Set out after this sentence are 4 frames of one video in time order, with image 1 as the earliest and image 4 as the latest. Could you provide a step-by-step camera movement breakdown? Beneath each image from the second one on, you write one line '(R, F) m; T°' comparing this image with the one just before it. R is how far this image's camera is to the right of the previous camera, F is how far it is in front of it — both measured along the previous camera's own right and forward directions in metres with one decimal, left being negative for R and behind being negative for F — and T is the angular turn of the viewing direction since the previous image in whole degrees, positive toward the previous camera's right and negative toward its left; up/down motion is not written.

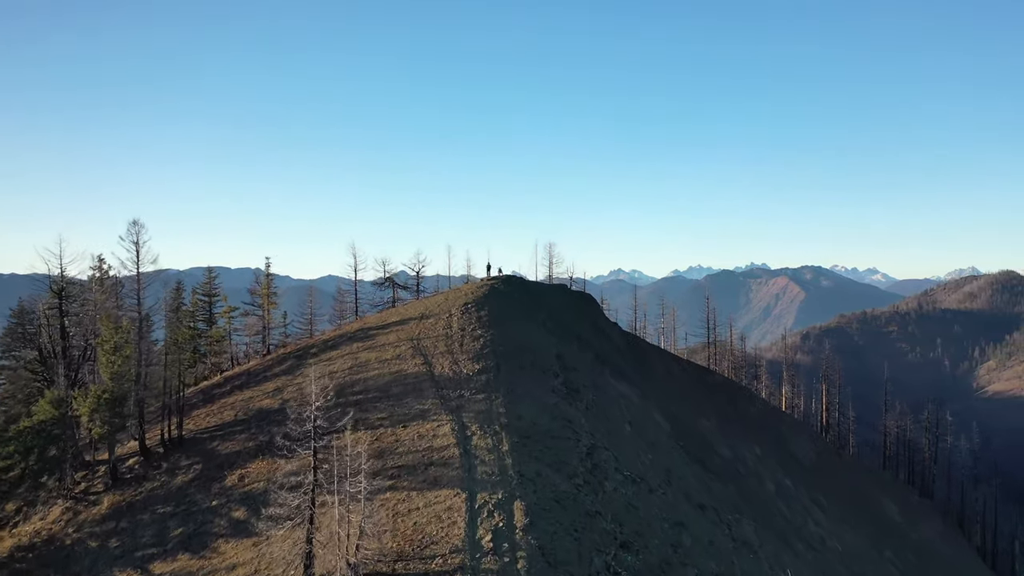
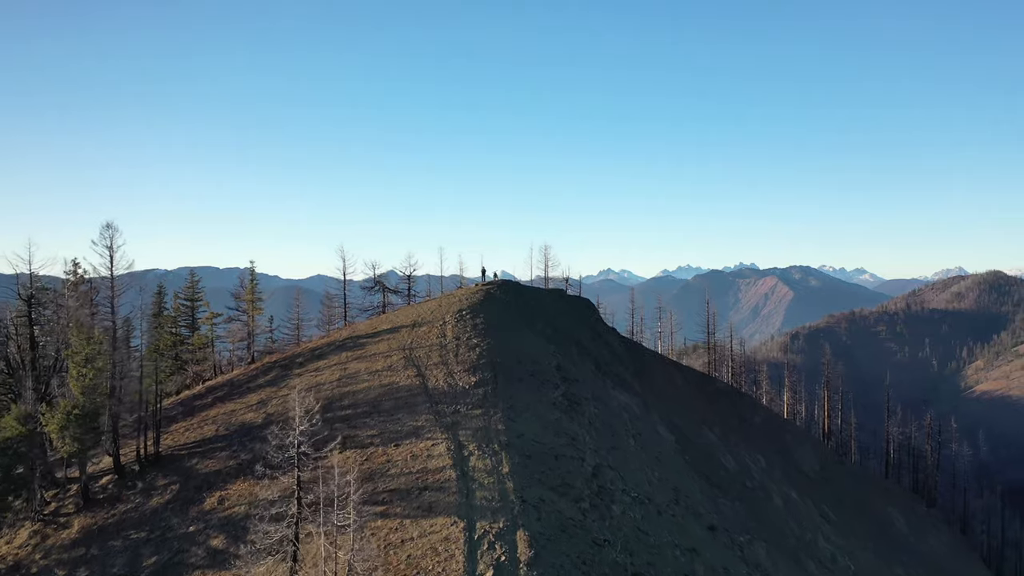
(-0.7, +2.6) m; +1°
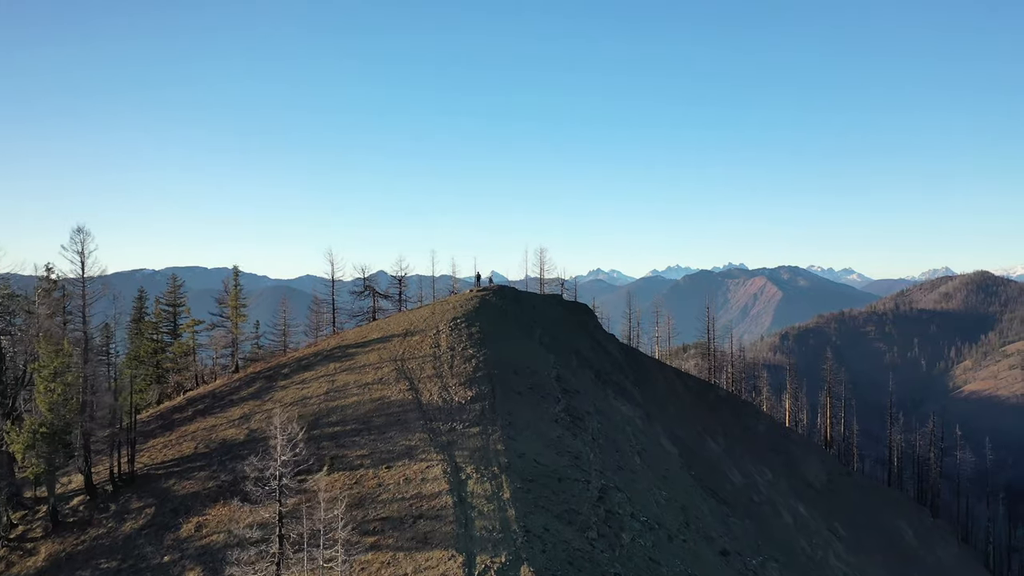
(-0.7, +2.6) m; +1°
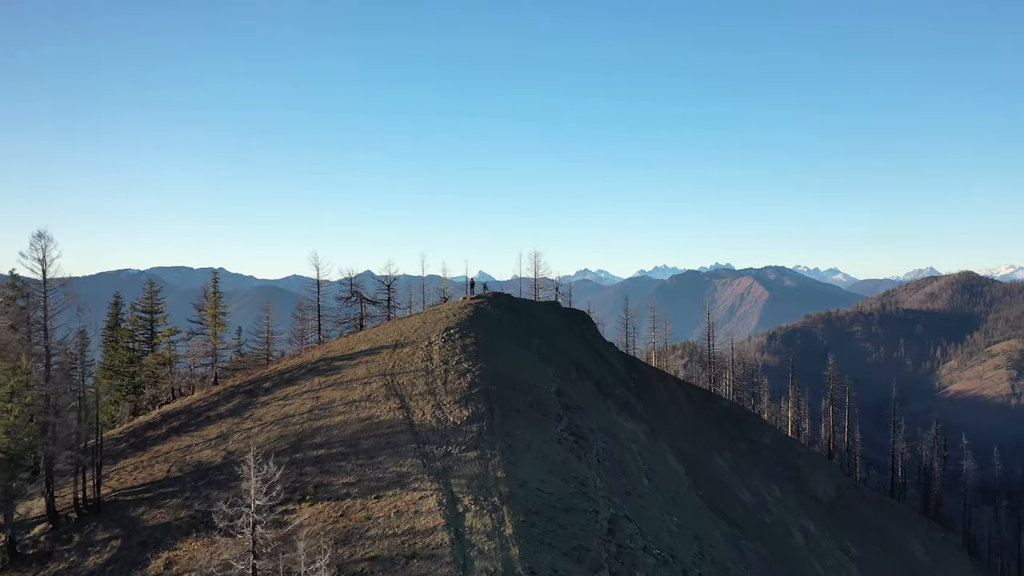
(-0.8, +3.1) m; +1°
